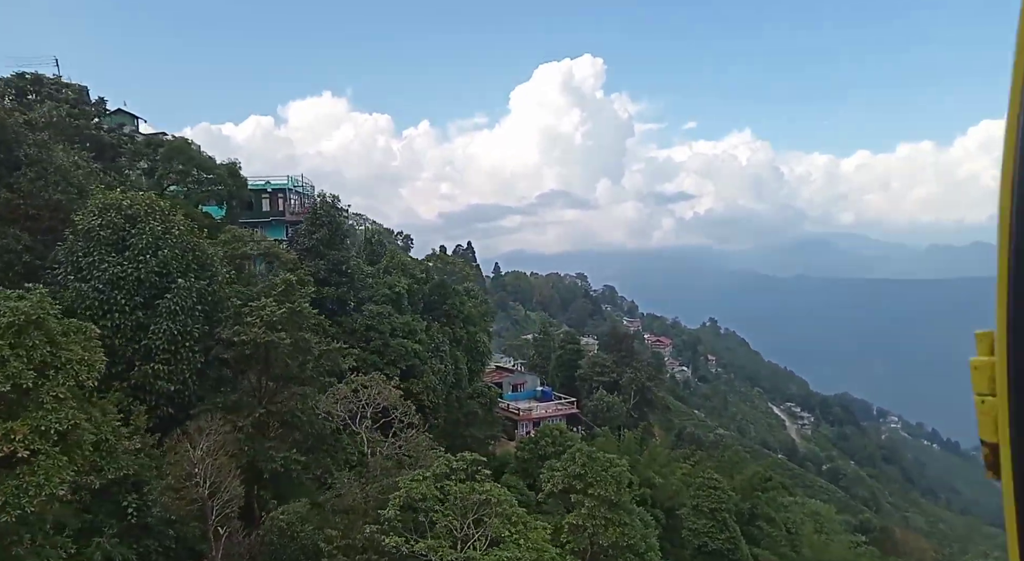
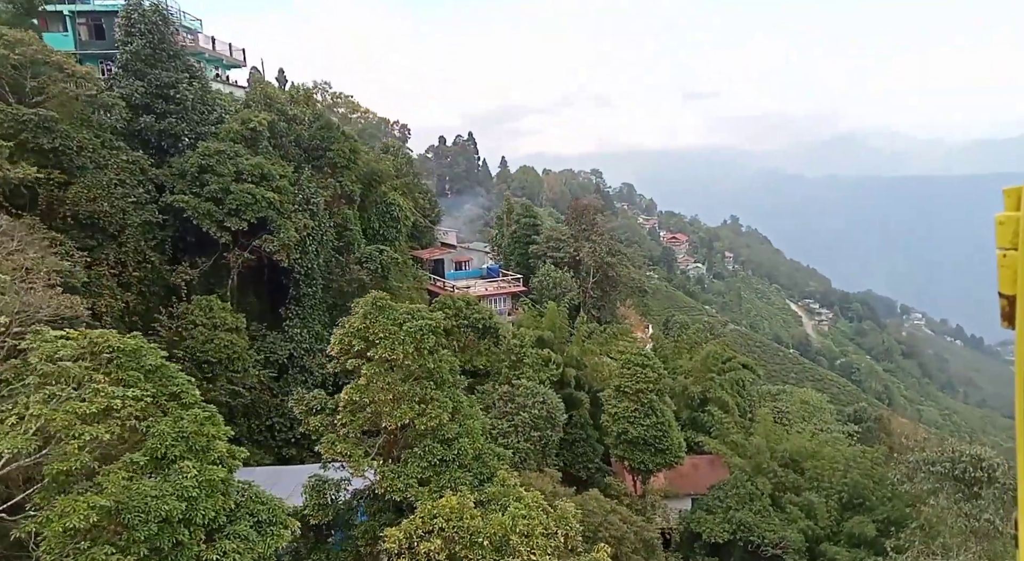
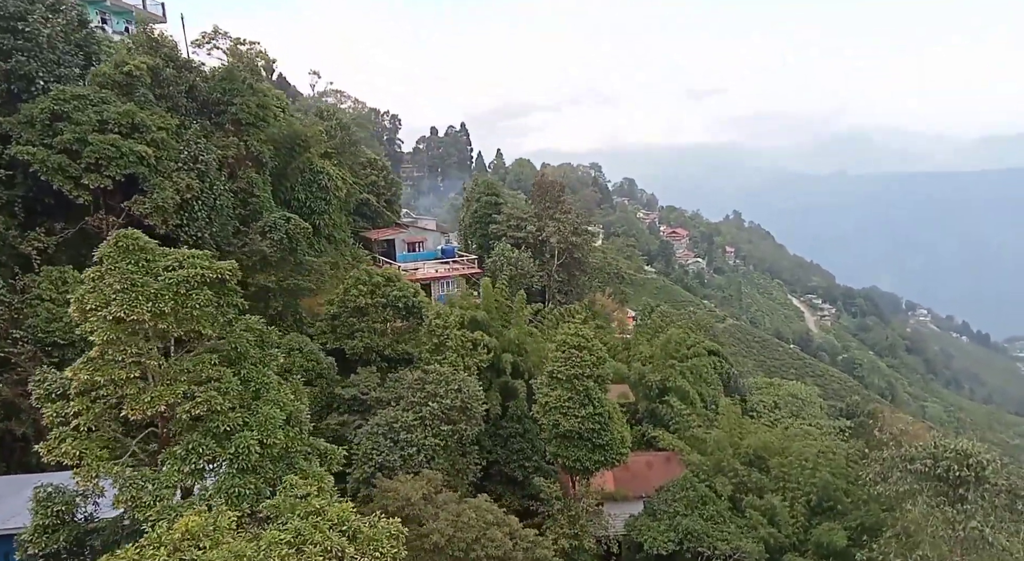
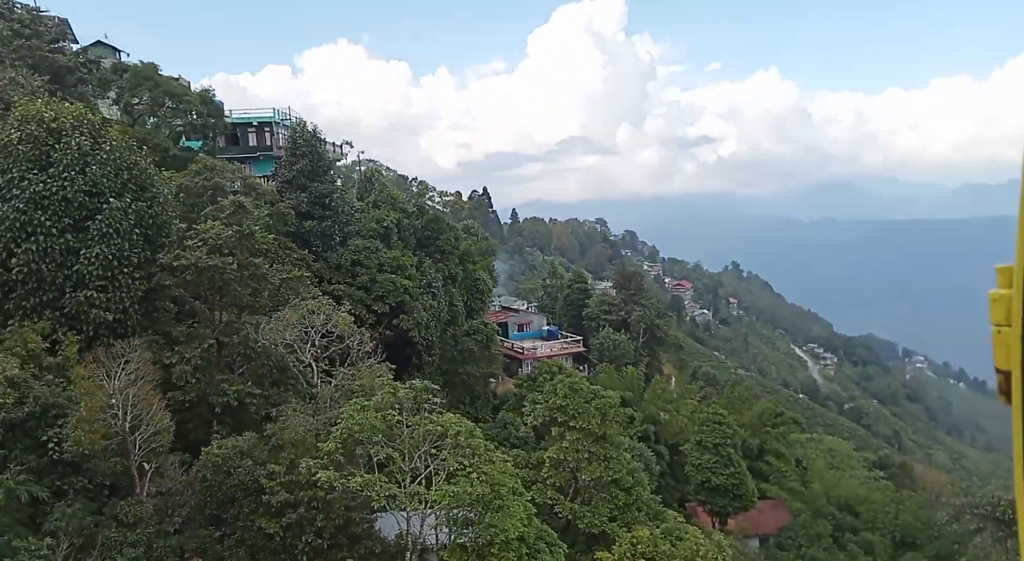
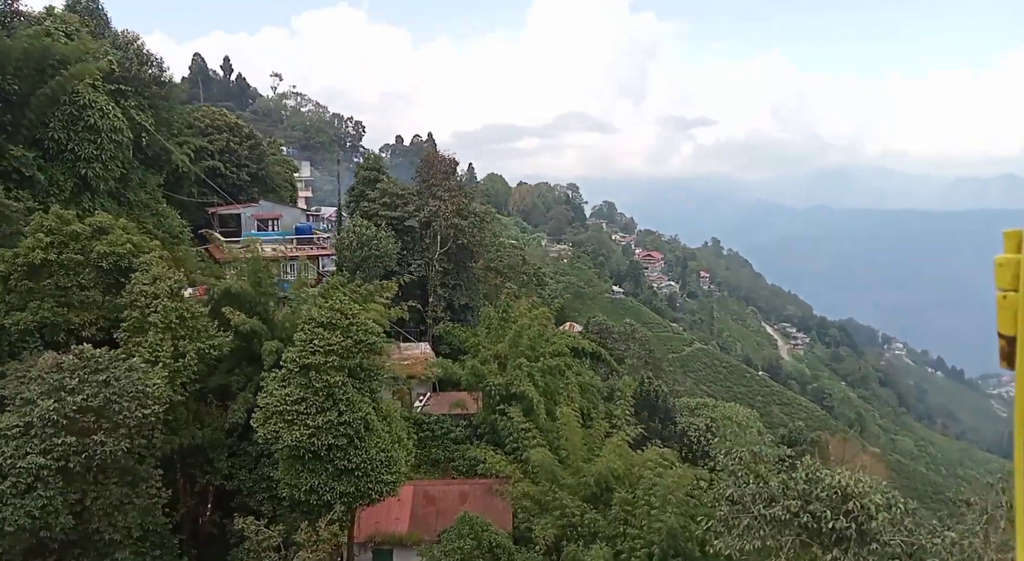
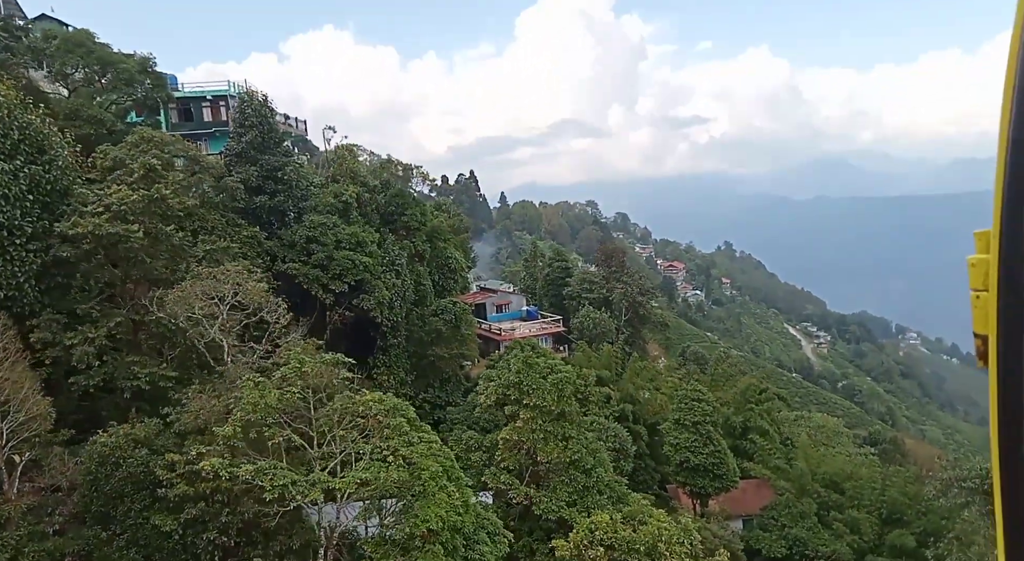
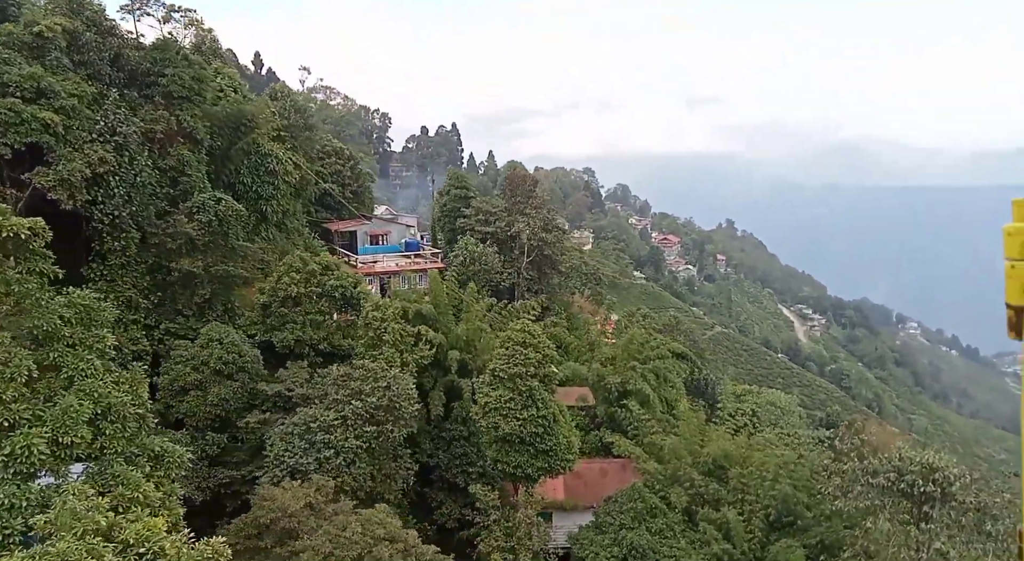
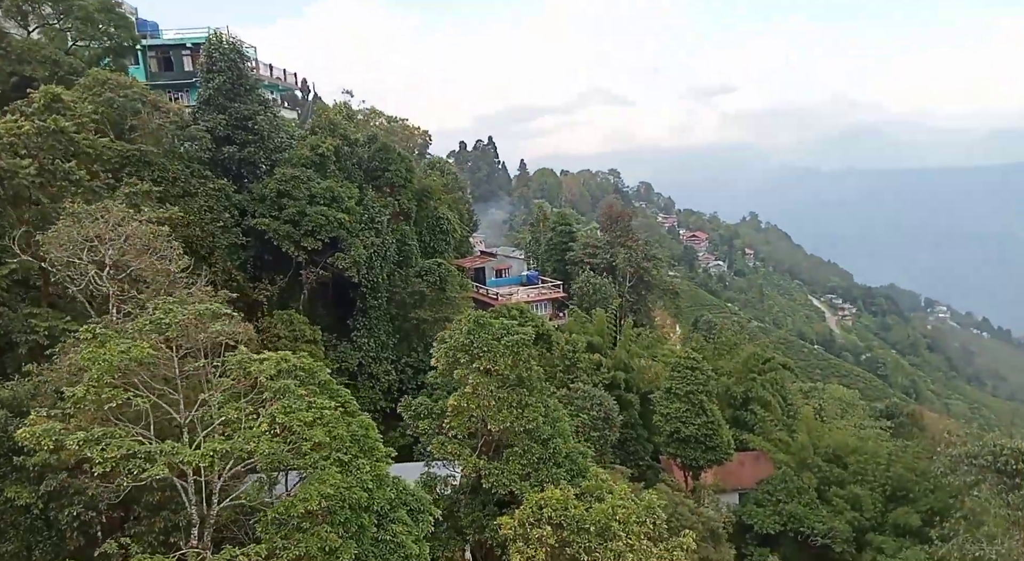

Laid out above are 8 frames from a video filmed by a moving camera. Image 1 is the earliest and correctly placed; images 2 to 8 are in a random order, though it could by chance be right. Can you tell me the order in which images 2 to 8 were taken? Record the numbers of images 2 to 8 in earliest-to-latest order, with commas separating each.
4, 6, 8, 2, 3, 7, 5
